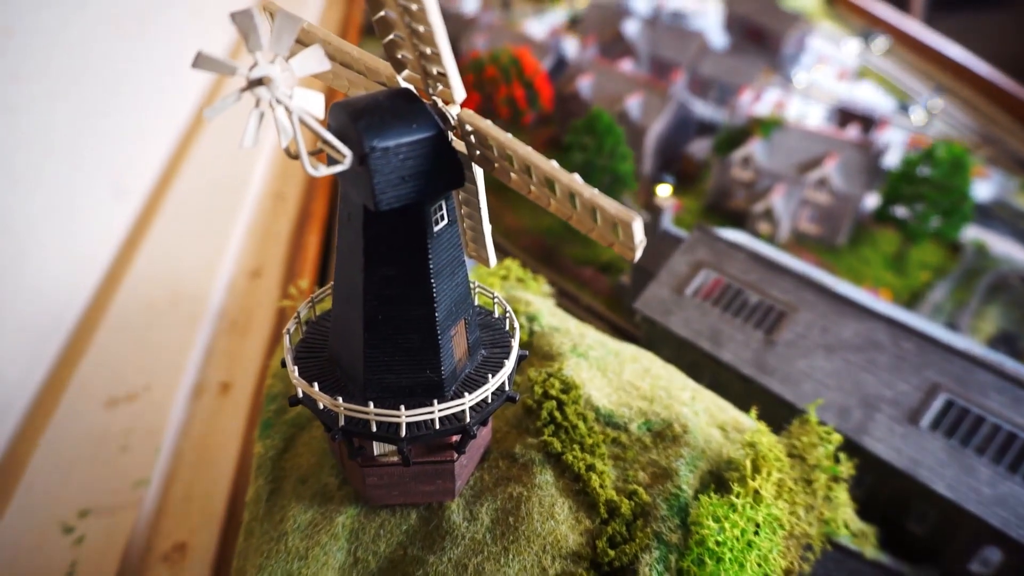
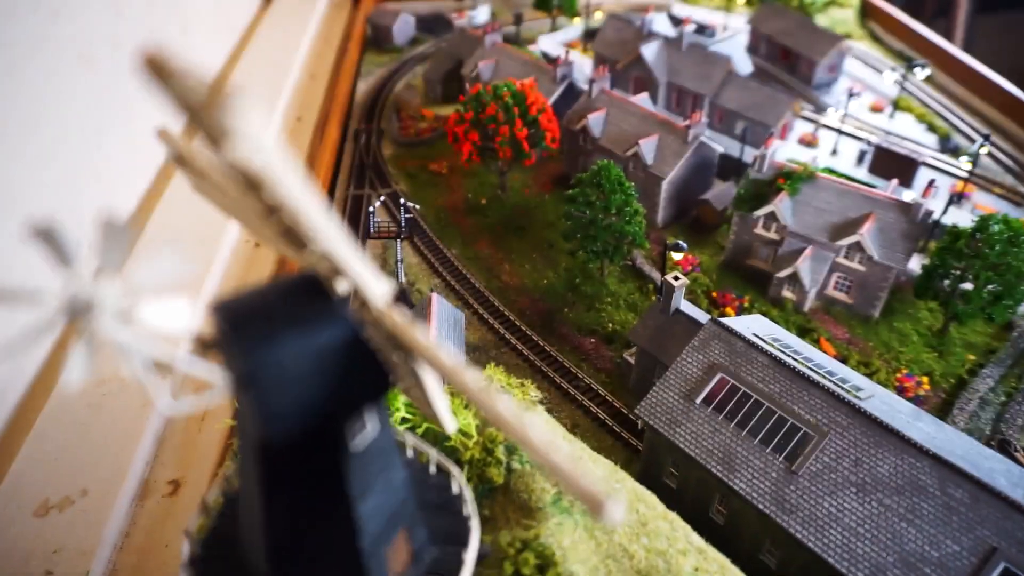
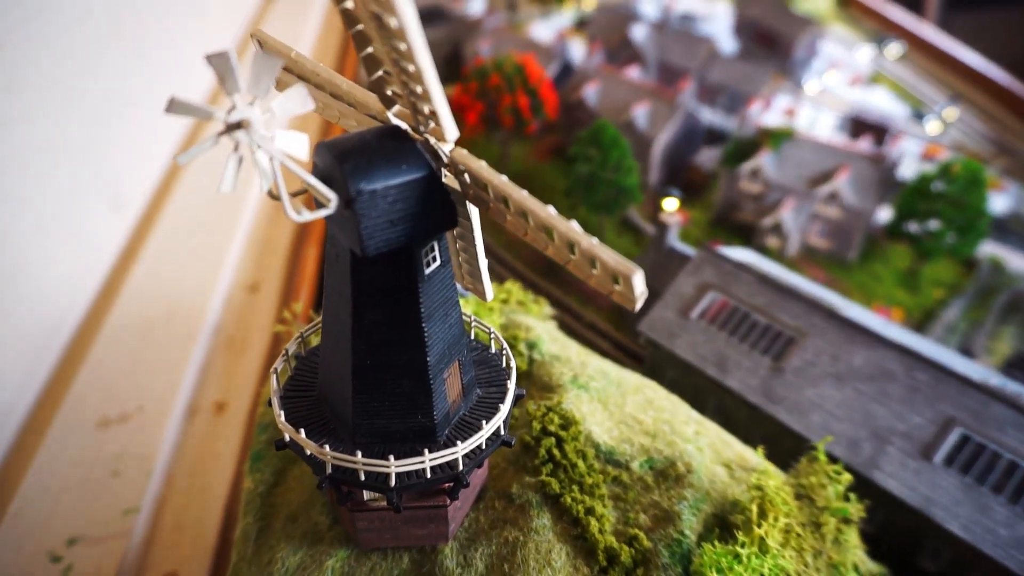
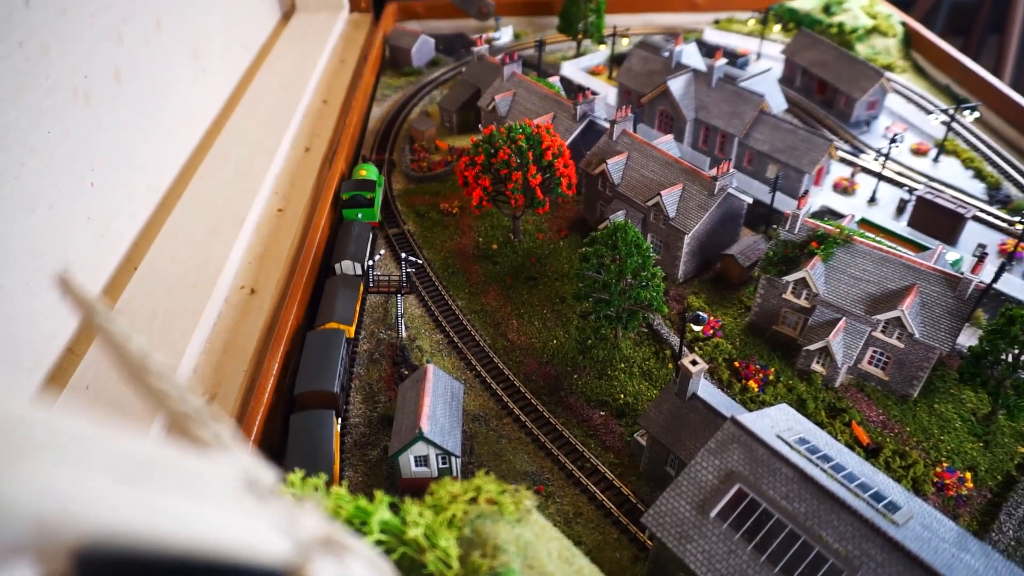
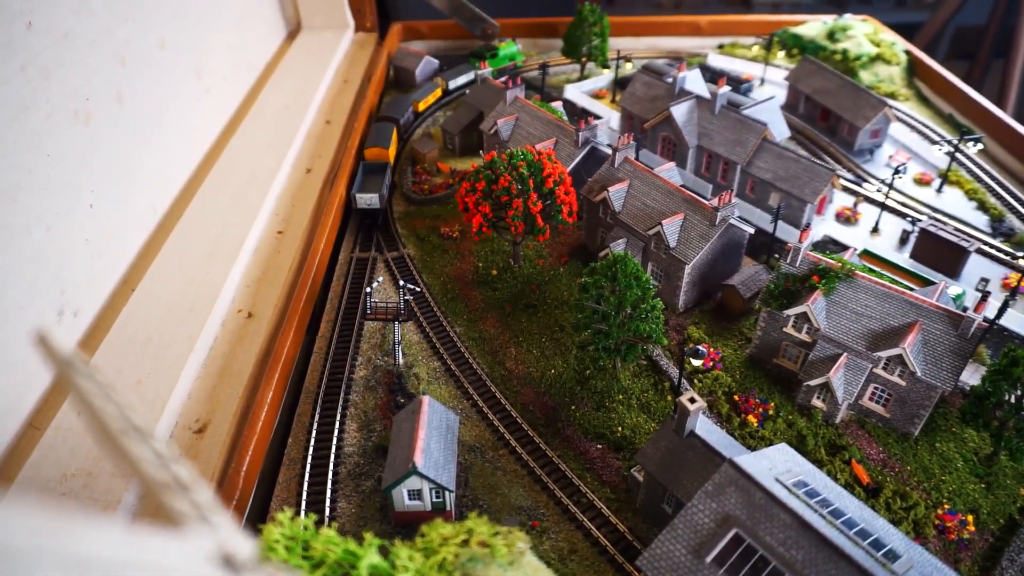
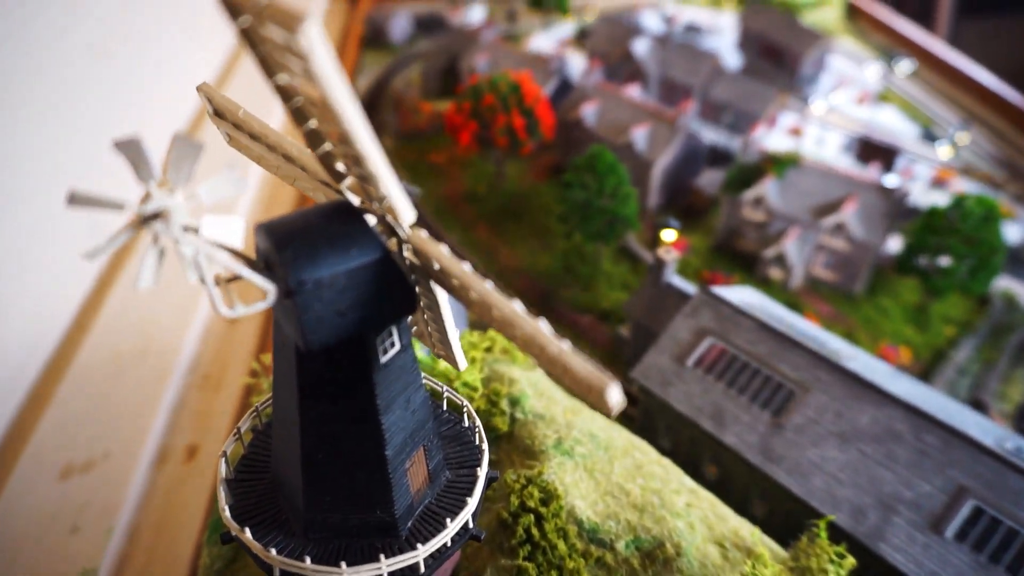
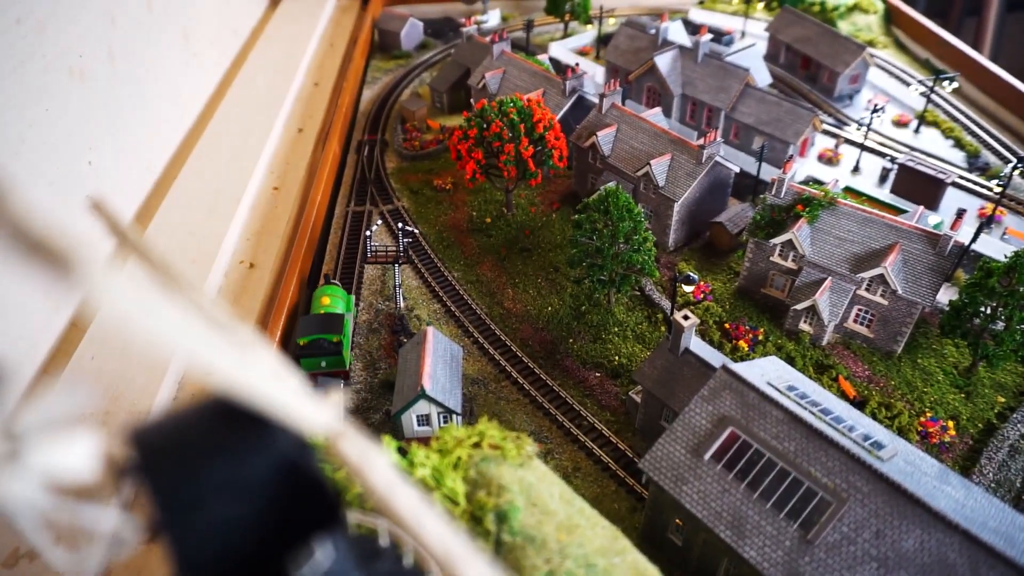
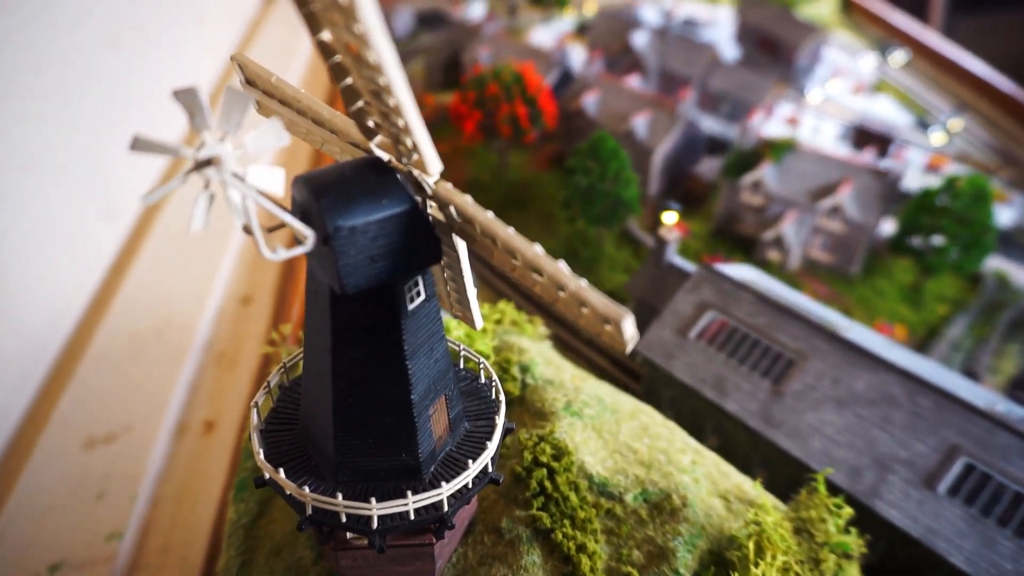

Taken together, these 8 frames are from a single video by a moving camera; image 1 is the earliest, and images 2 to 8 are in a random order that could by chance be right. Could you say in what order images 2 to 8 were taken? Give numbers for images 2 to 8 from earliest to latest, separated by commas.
3, 8, 6, 2, 7, 4, 5
